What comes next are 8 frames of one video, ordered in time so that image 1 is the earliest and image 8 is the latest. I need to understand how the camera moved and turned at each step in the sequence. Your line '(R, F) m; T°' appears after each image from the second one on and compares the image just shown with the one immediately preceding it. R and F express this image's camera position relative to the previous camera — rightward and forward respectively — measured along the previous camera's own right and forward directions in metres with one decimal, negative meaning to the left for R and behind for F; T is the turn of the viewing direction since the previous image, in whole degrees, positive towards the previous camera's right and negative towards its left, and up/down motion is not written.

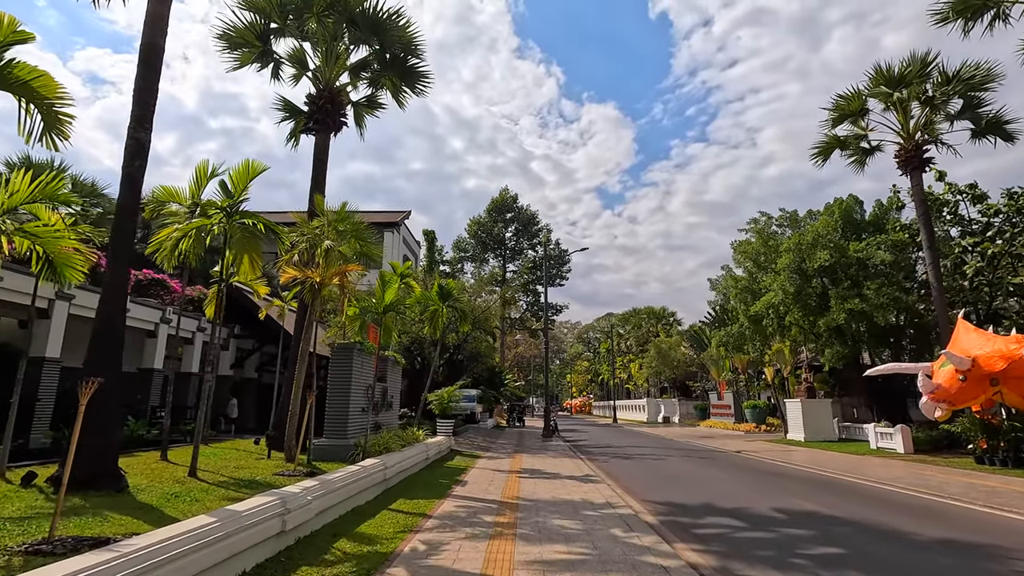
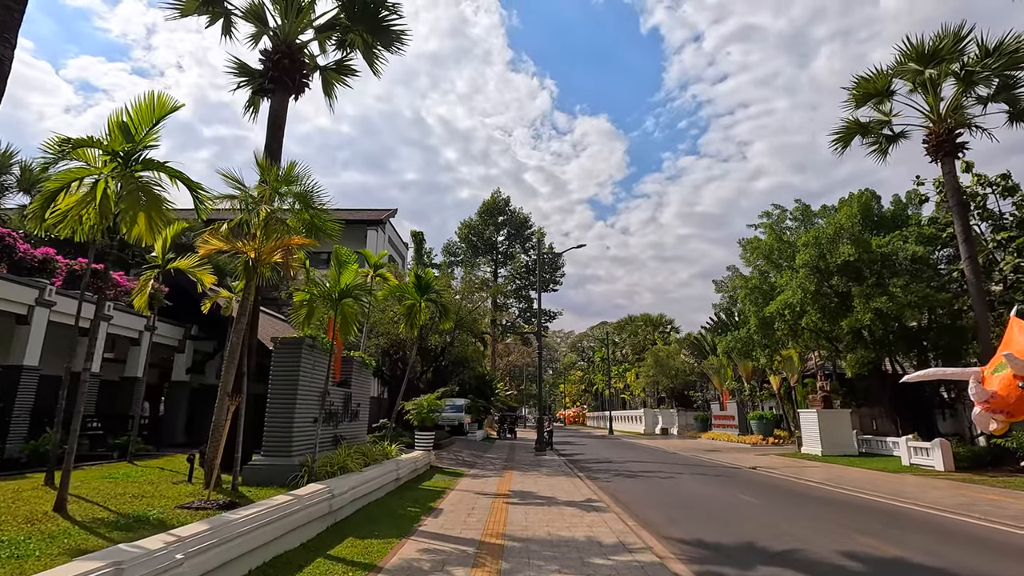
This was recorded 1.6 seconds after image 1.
(+0.1, +2.1) m; +1°
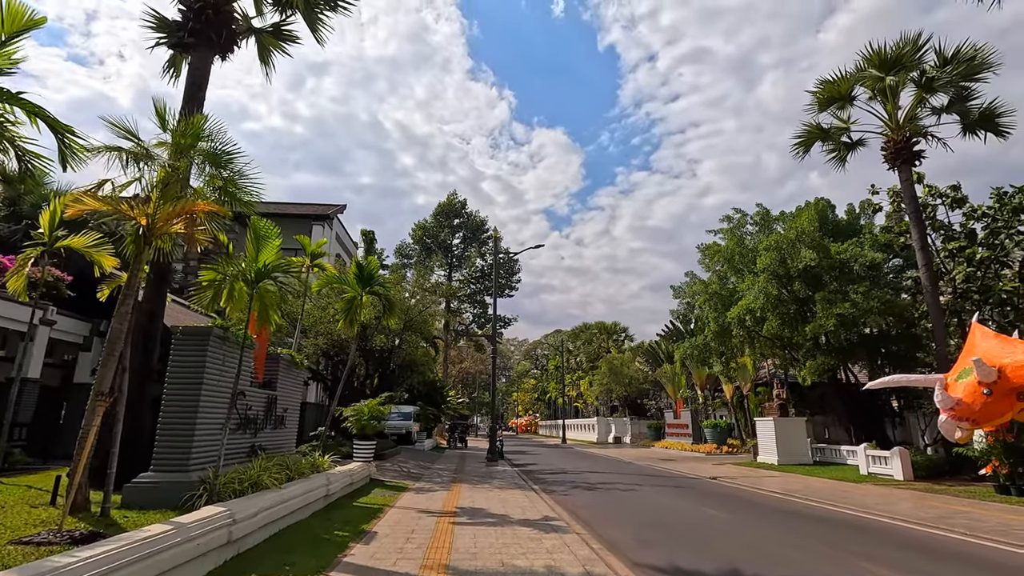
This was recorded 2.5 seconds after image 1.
(0.0, +1.2) m; +5°
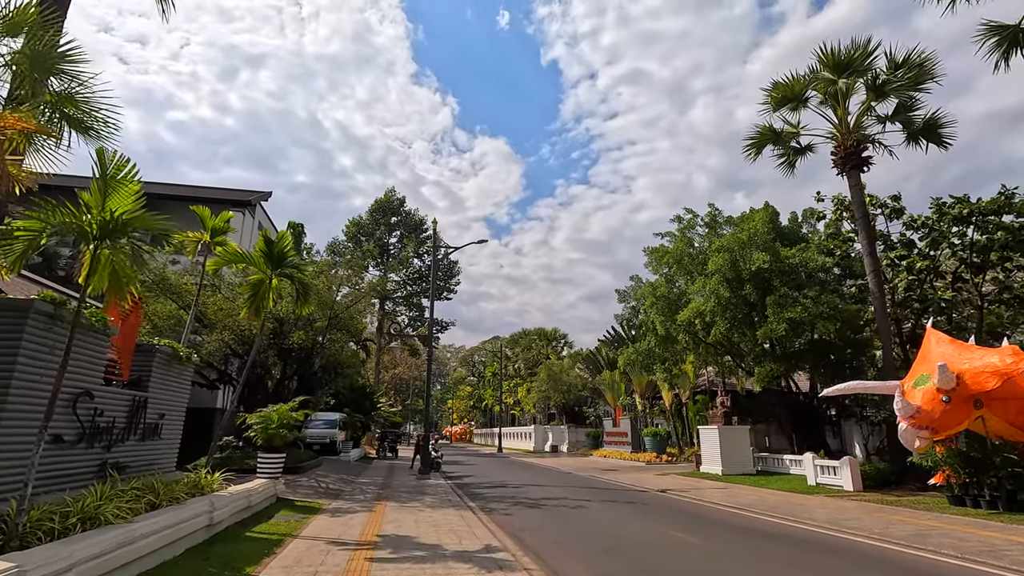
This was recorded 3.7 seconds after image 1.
(0.0, +1.6) m; +7°
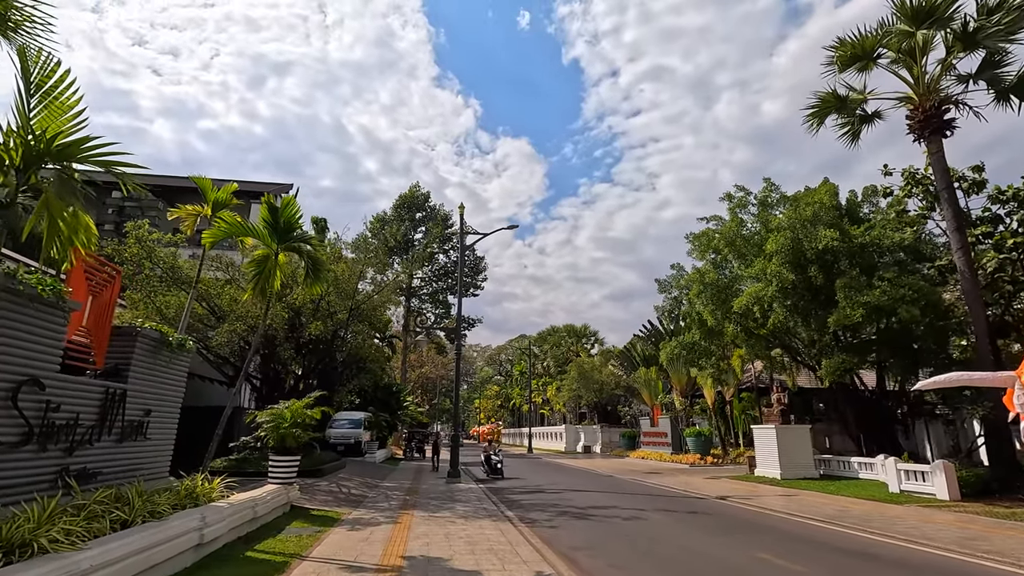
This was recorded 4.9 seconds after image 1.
(-0.3, +1.6) m; -3°
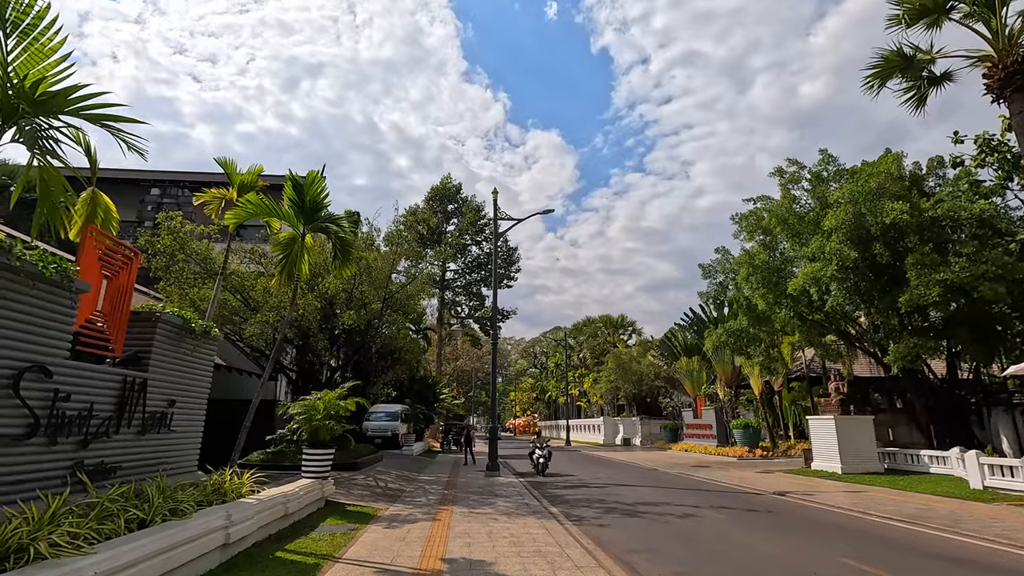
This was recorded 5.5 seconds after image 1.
(-0.2, +0.7) m; -3°
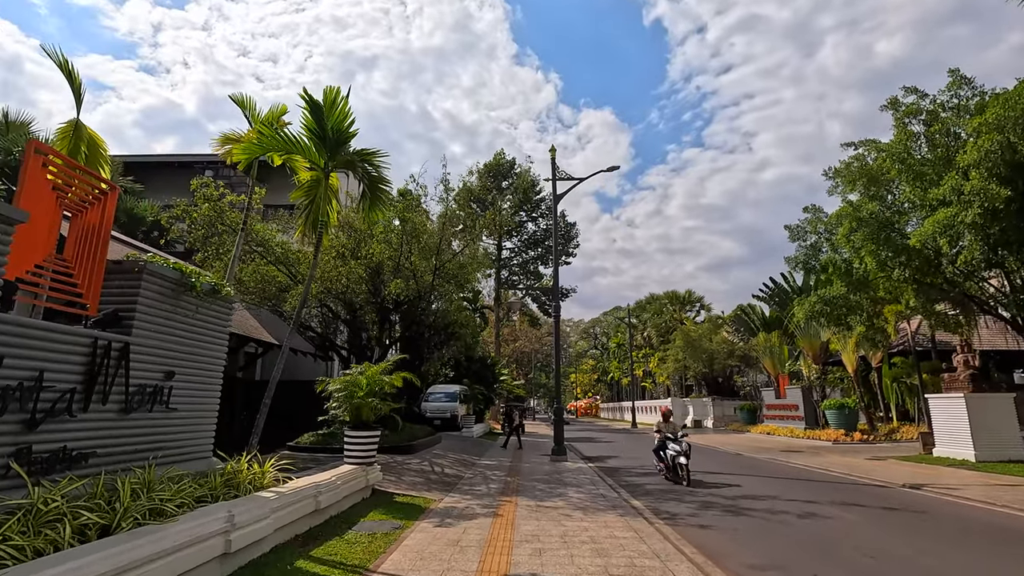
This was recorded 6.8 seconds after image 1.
(-0.2, +1.7) m; -6°
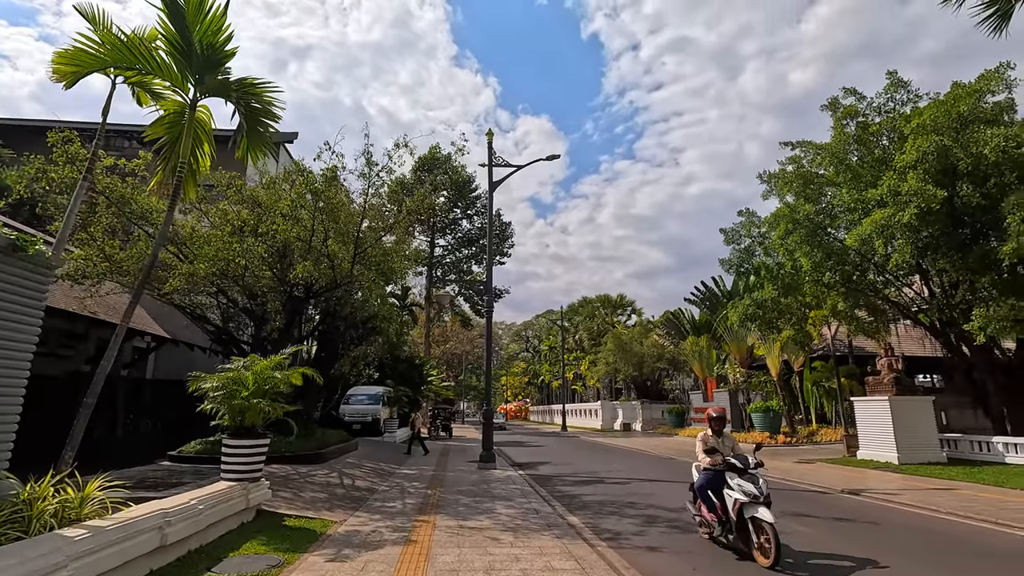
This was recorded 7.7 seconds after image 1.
(+0.1, +1.3) m; +7°
